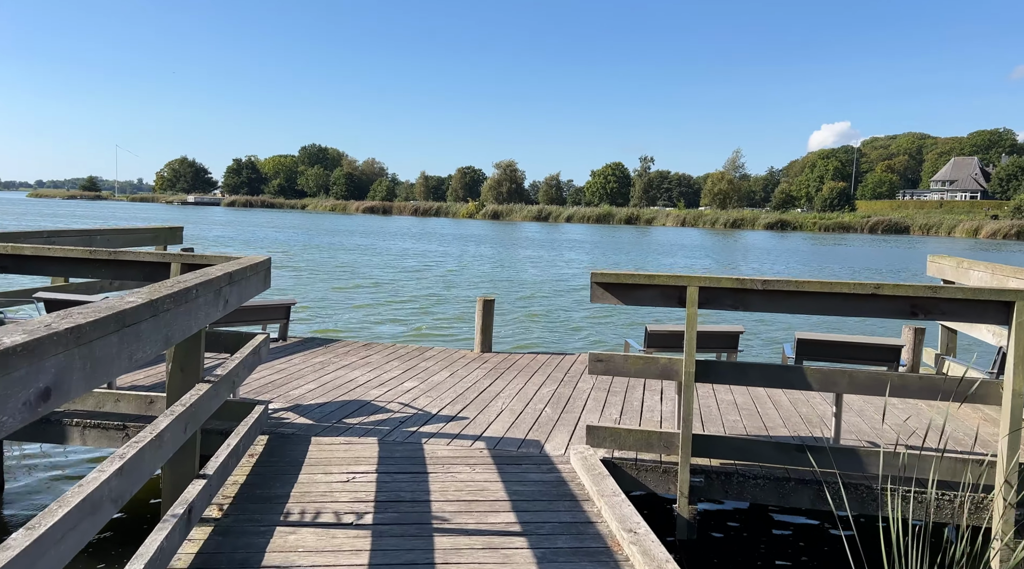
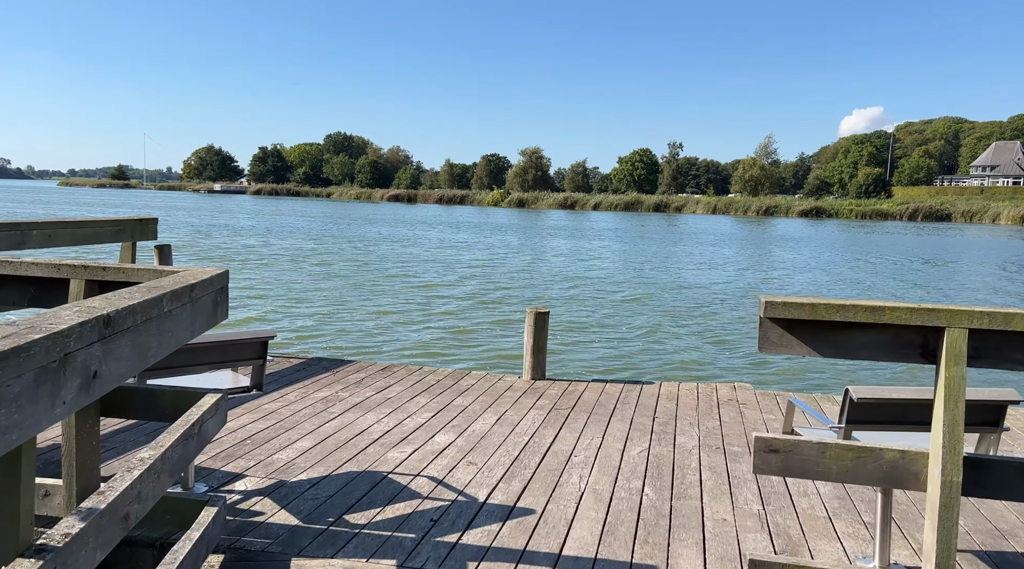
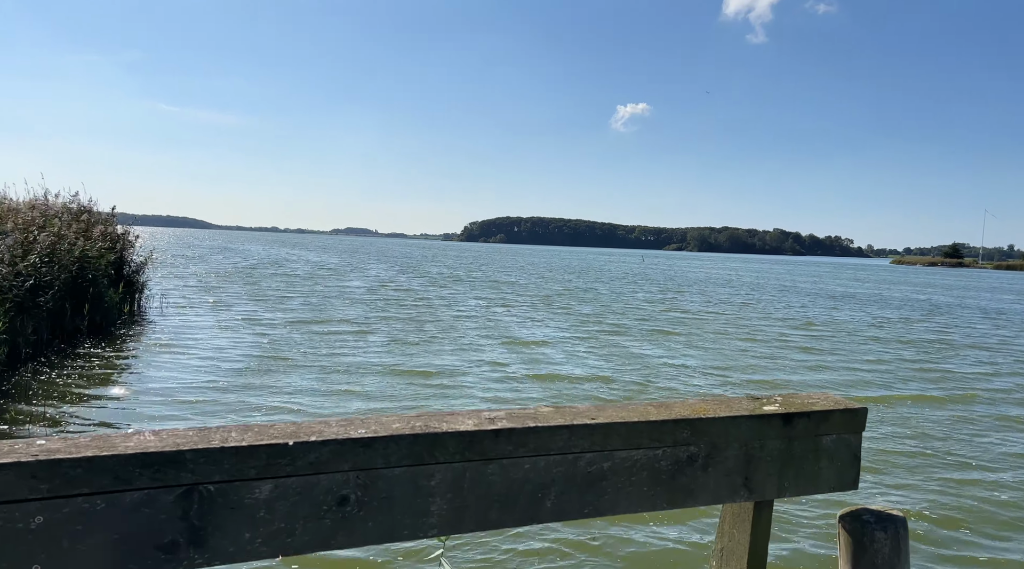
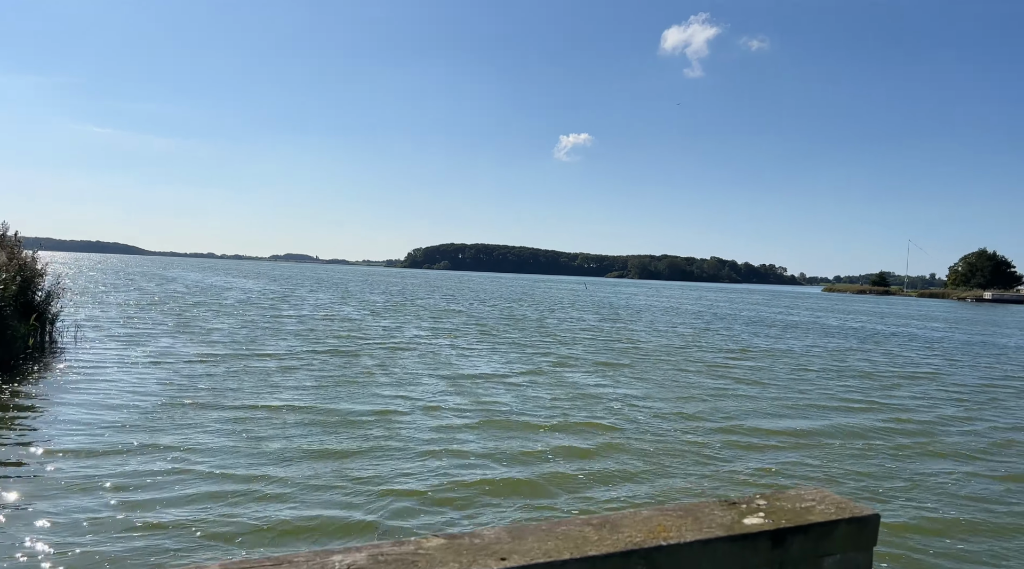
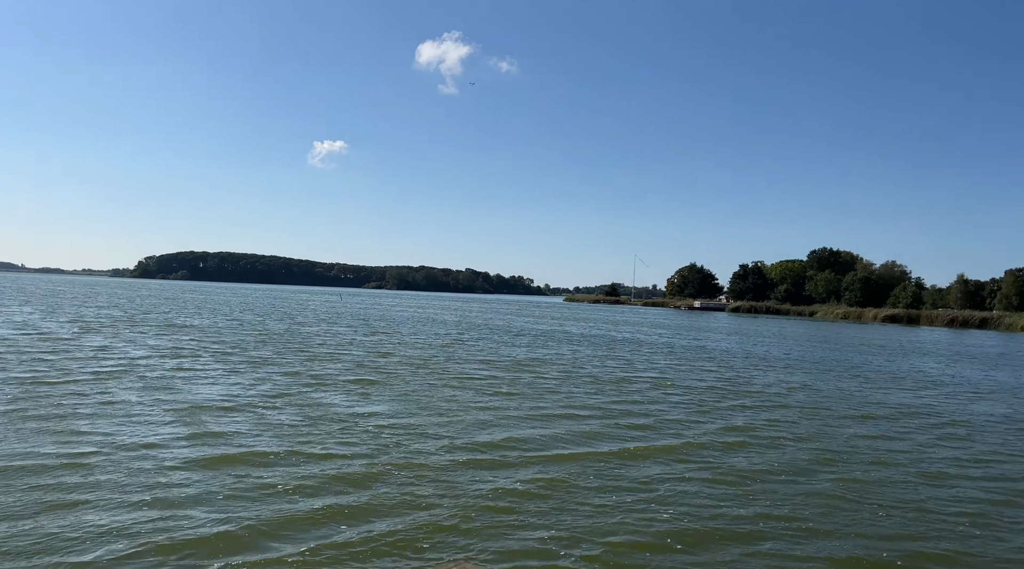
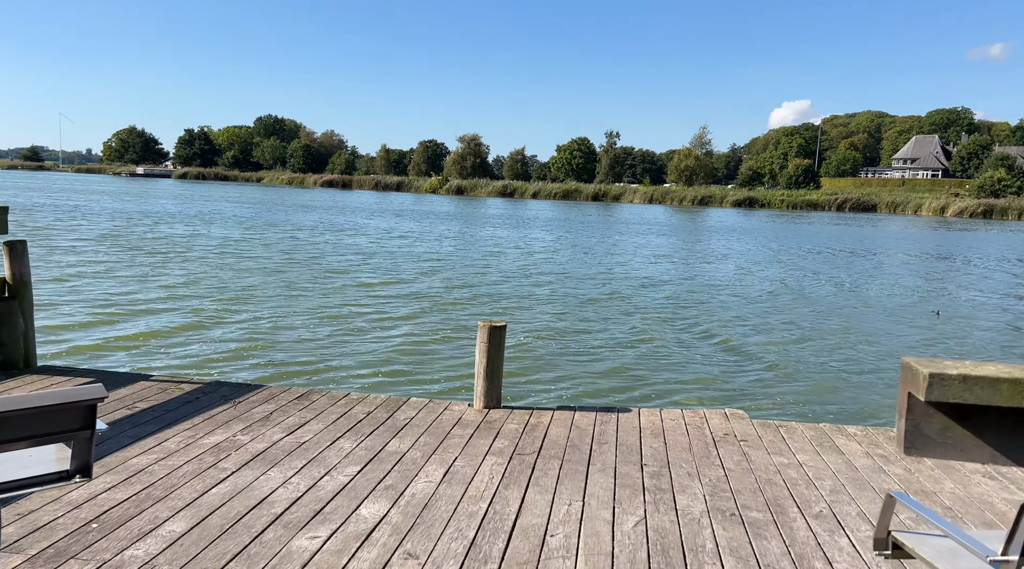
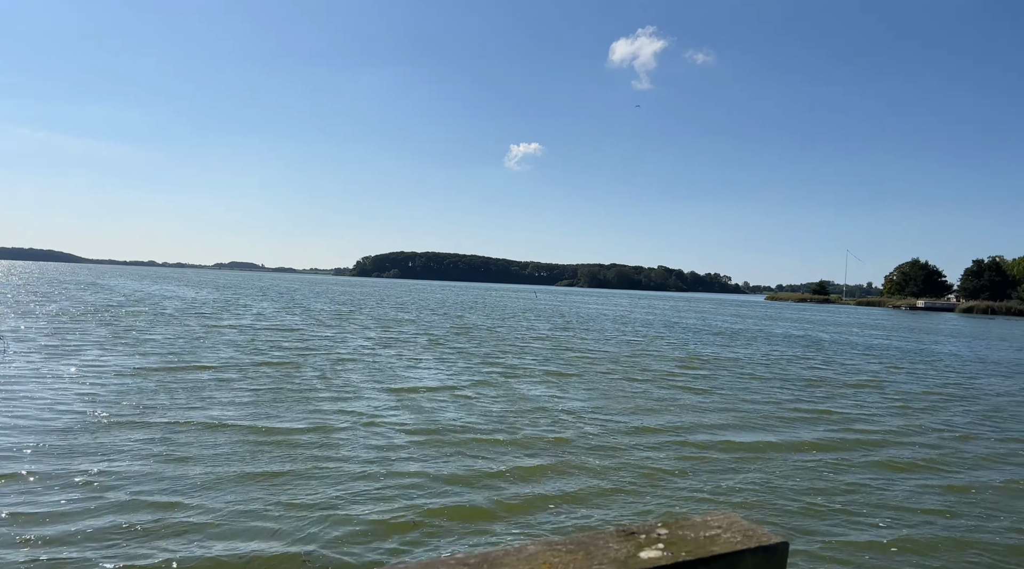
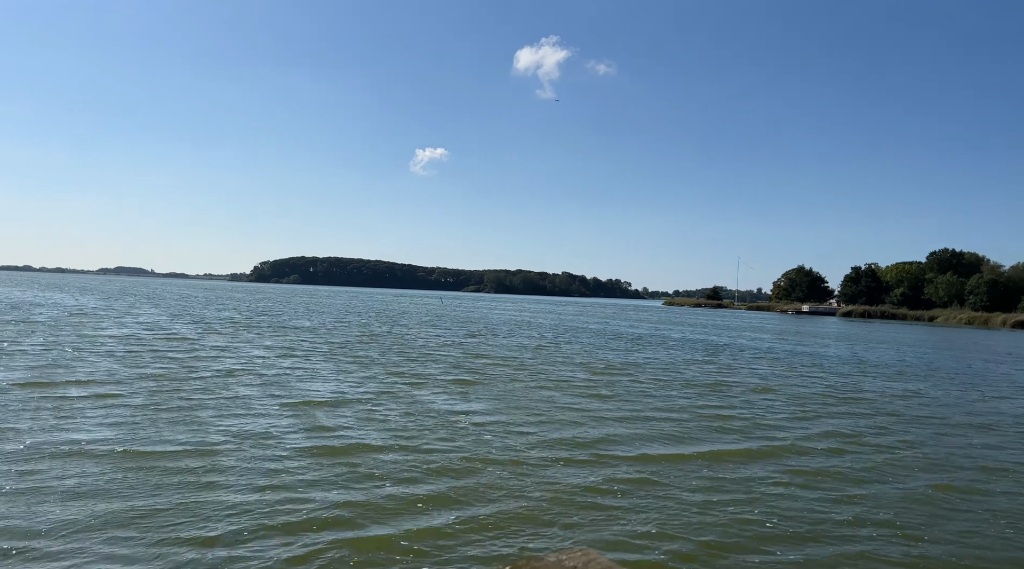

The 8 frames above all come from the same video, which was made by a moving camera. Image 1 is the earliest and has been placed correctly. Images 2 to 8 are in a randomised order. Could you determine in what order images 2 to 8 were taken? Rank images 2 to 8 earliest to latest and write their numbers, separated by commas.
2, 6, 3, 4, 7, 8, 5
